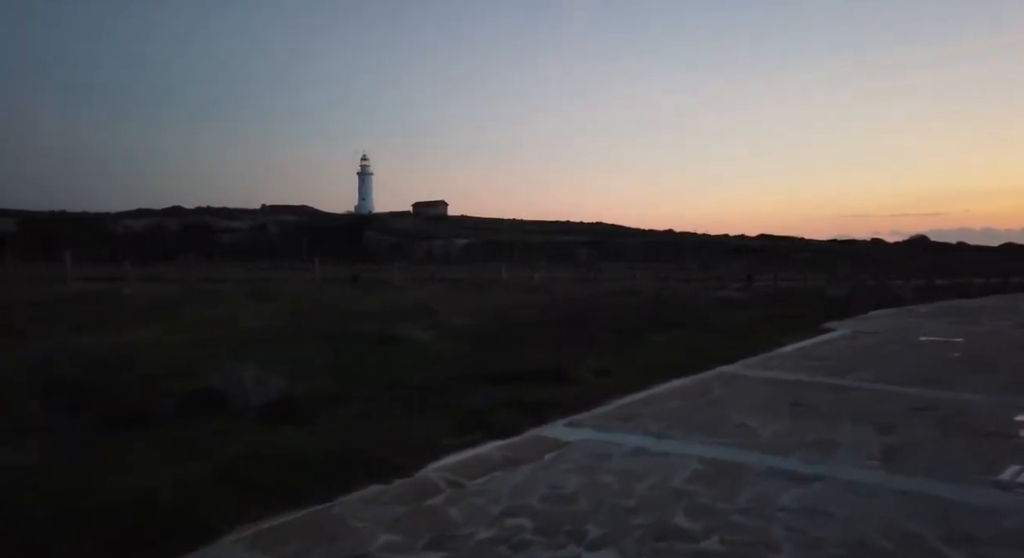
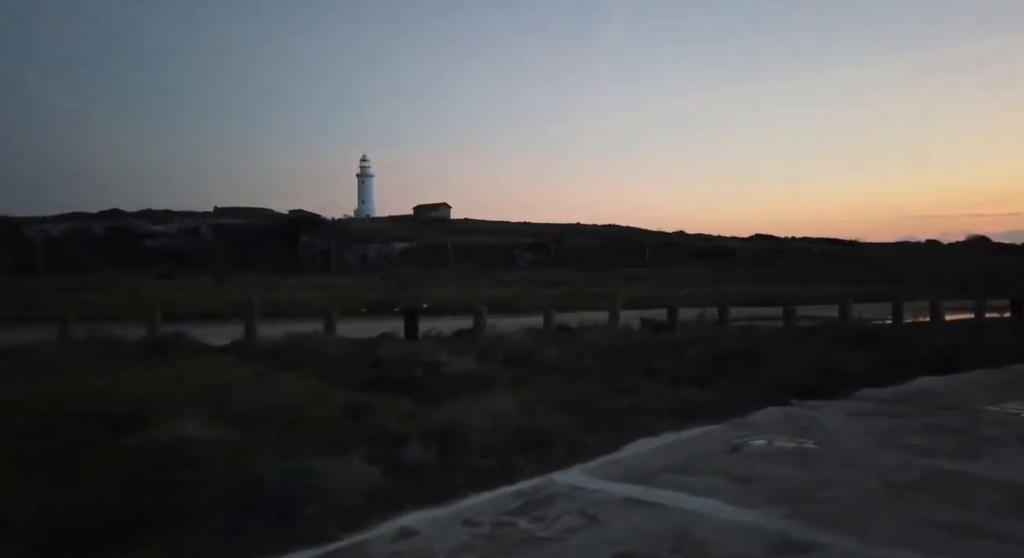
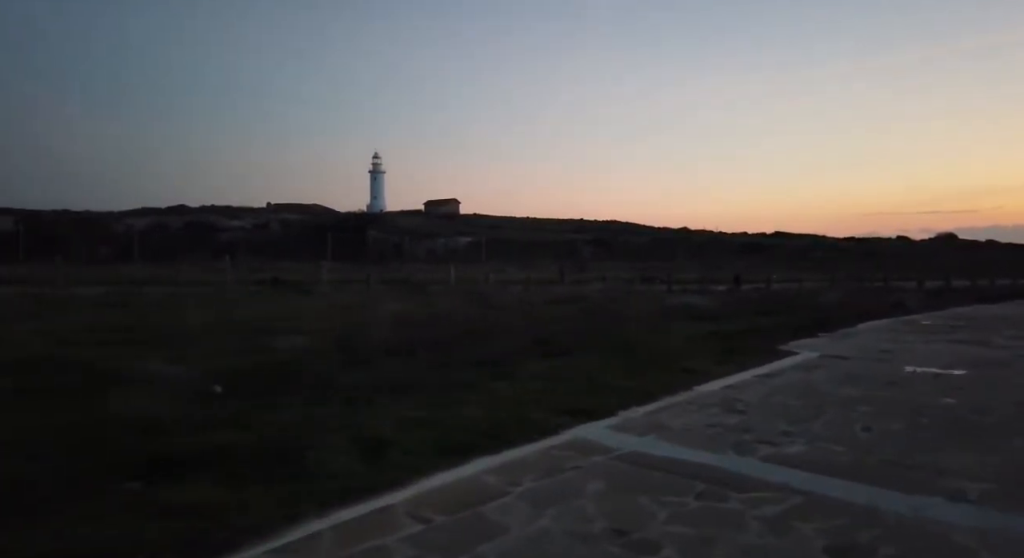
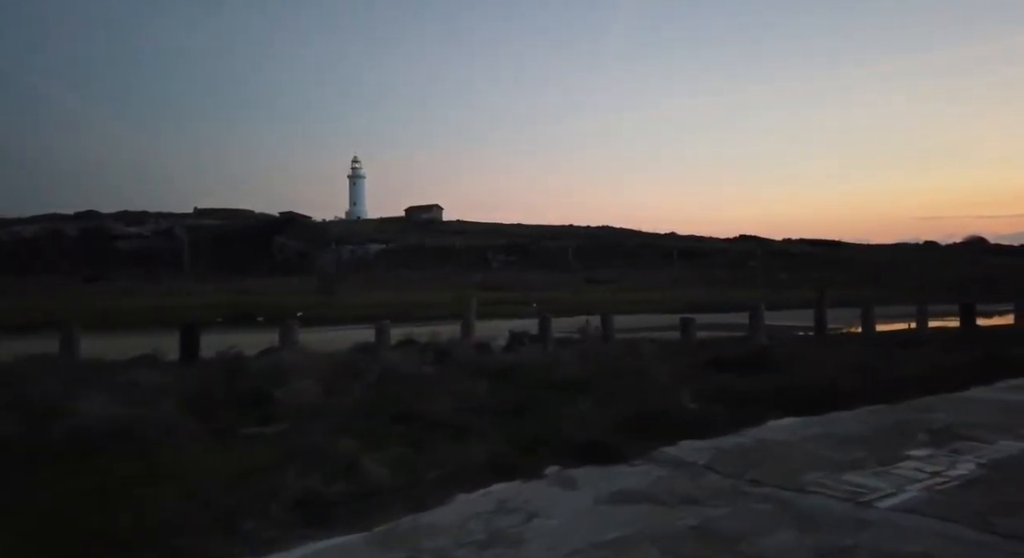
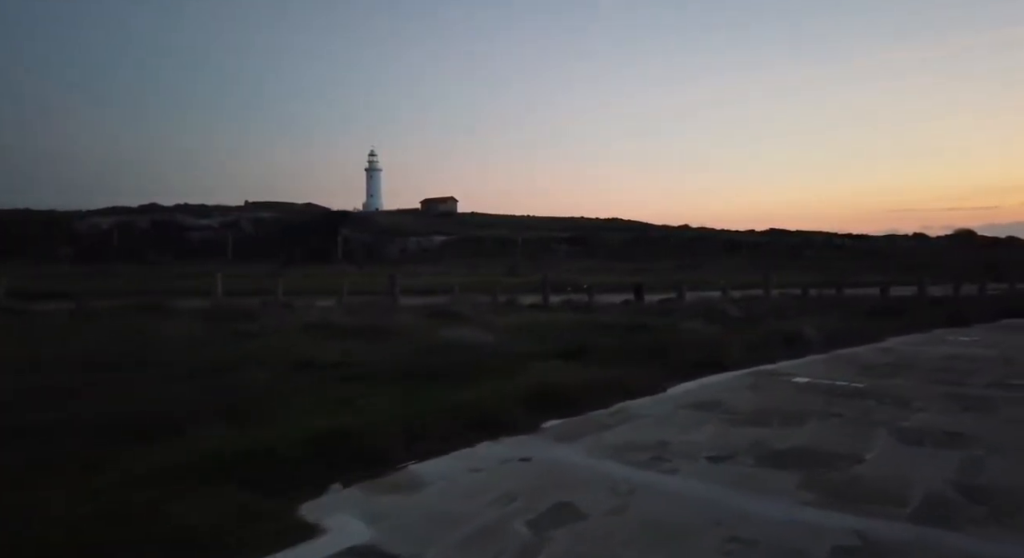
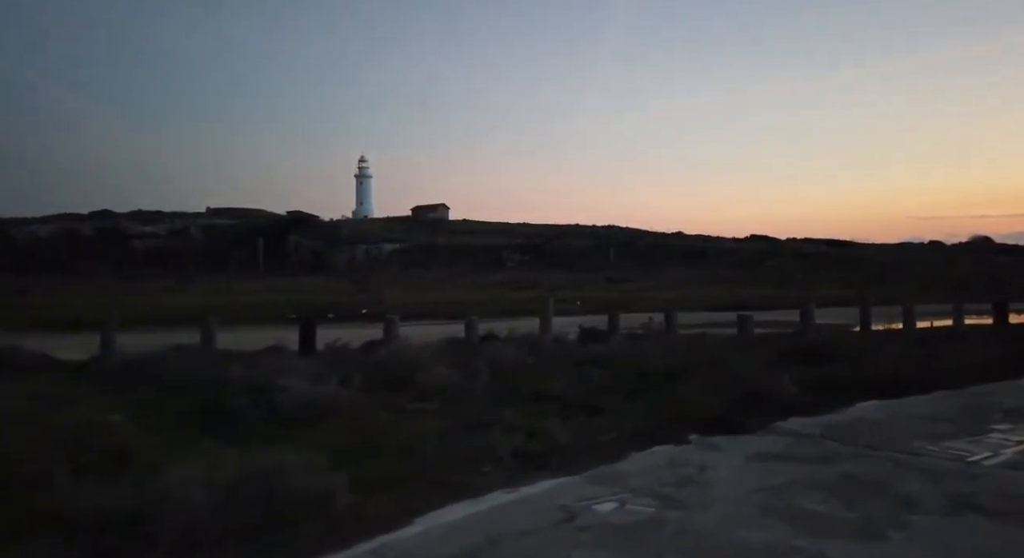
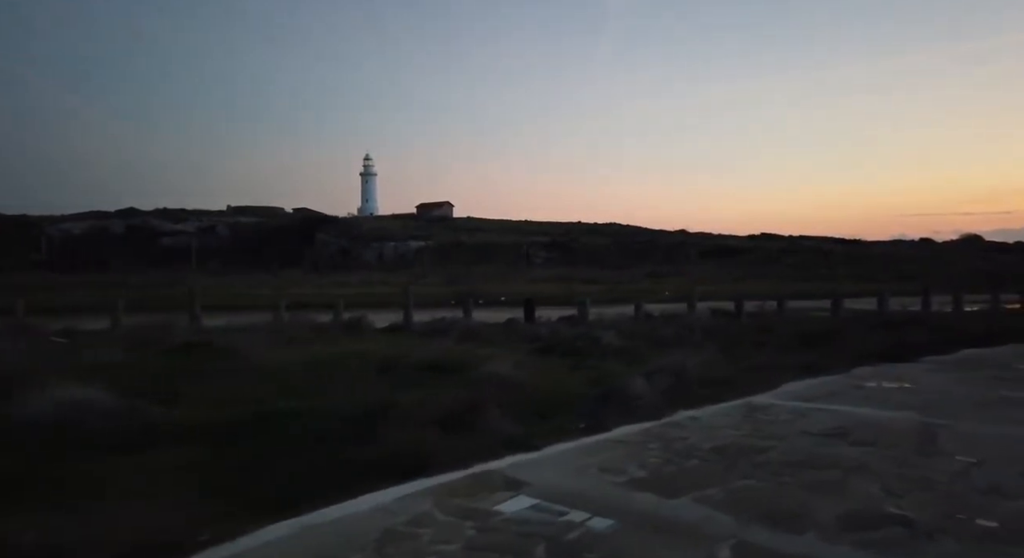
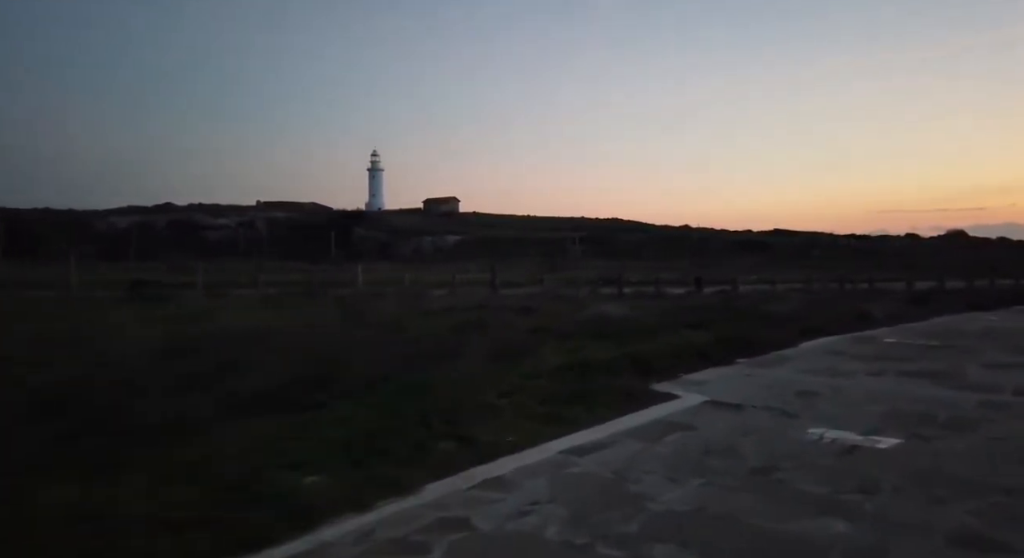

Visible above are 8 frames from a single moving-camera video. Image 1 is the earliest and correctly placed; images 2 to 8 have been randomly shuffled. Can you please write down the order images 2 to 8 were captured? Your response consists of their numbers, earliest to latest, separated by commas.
3, 8, 5, 7, 2, 6, 4
